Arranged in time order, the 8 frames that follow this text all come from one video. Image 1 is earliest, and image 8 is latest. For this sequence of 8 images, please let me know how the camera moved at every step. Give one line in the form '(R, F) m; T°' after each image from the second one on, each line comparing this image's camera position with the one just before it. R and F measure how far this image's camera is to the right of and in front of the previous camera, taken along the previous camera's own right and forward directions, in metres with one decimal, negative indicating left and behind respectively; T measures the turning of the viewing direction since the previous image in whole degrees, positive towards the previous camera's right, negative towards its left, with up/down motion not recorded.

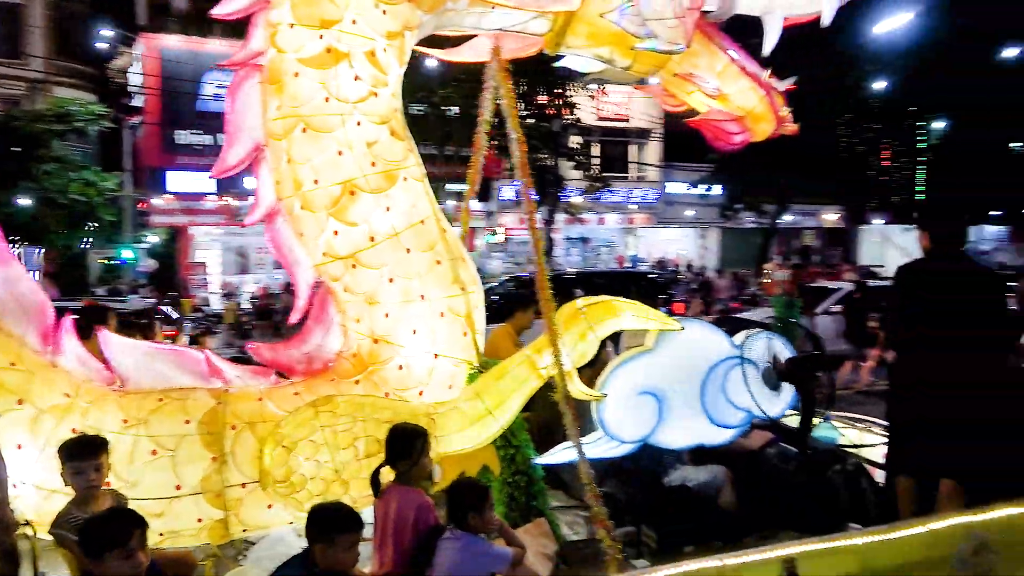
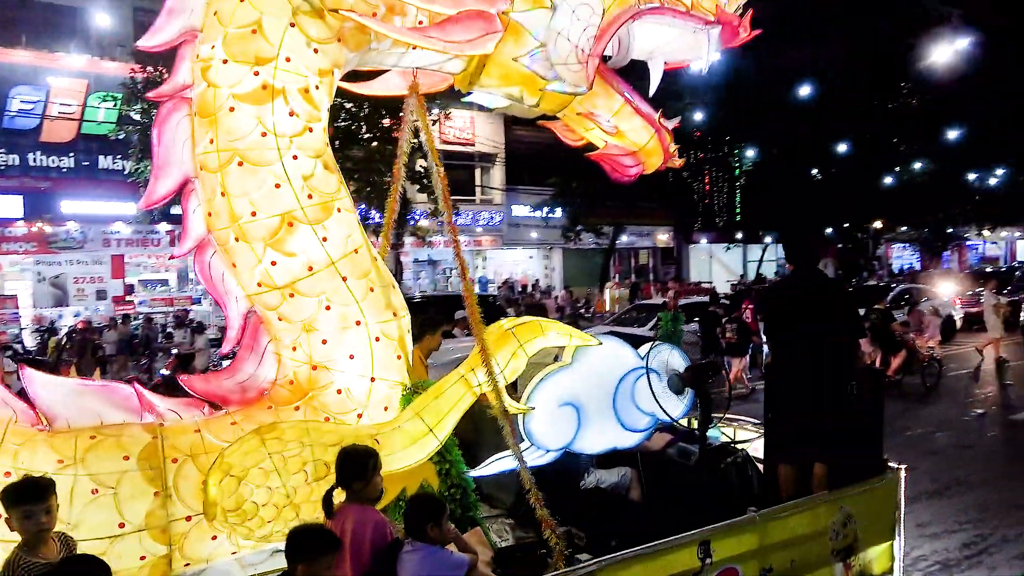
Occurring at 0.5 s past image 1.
(-0.4, -0.2) m; +12°
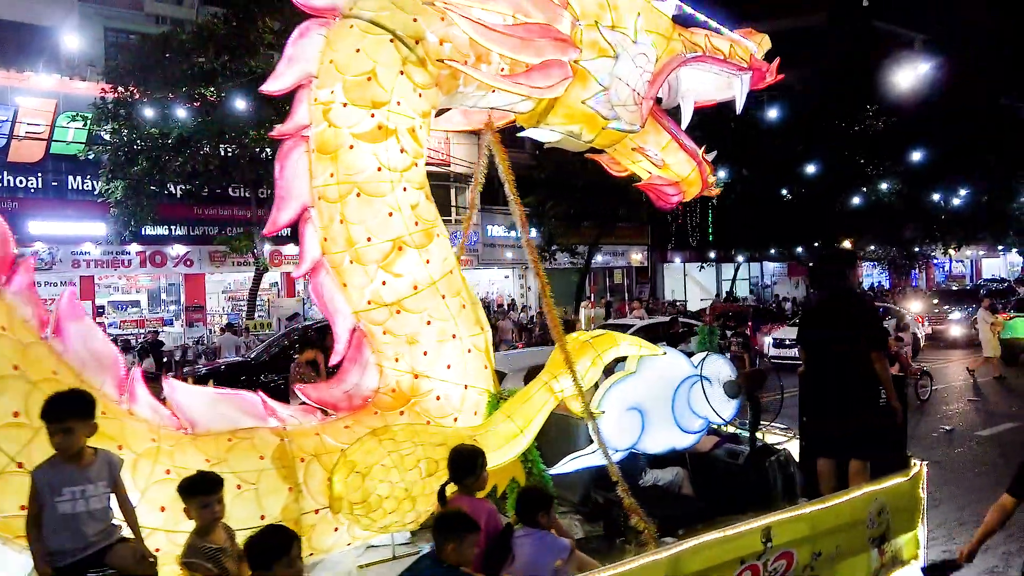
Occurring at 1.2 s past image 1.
(-0.5, -0.4) m; +2°
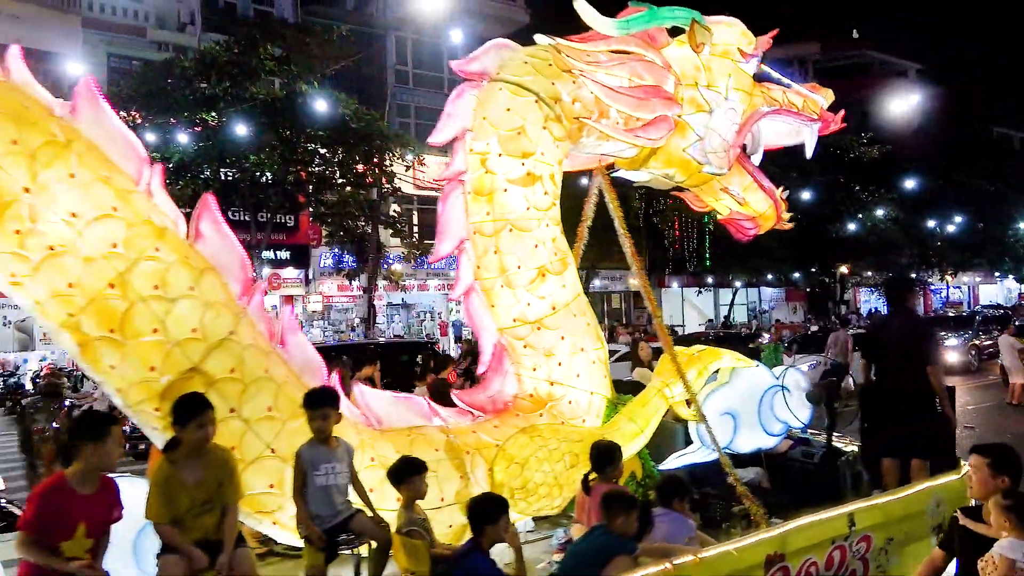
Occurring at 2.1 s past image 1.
(-0.7, -0.6) m; 0°
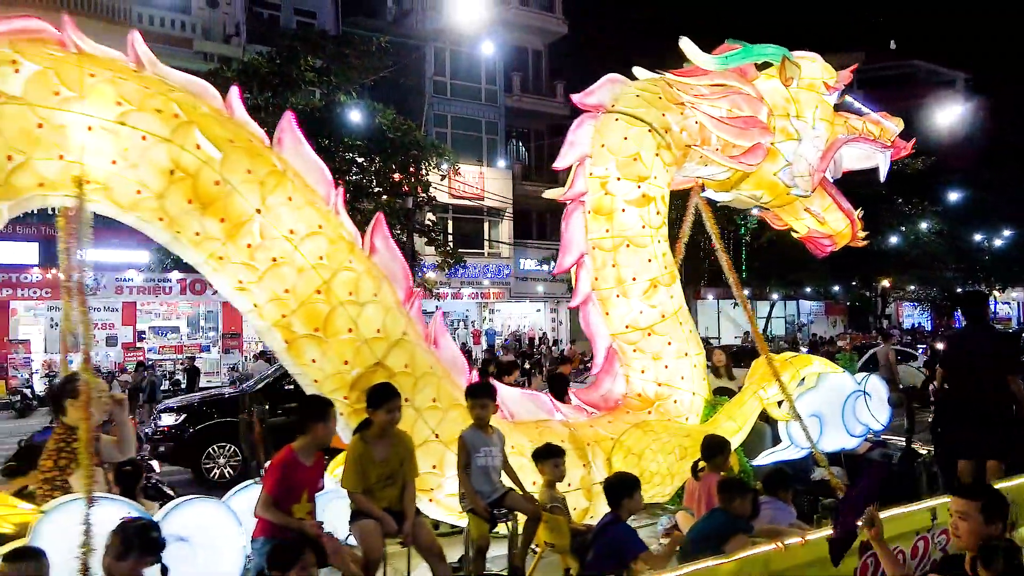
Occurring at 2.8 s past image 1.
(-0.5, -0.5) m; -2°
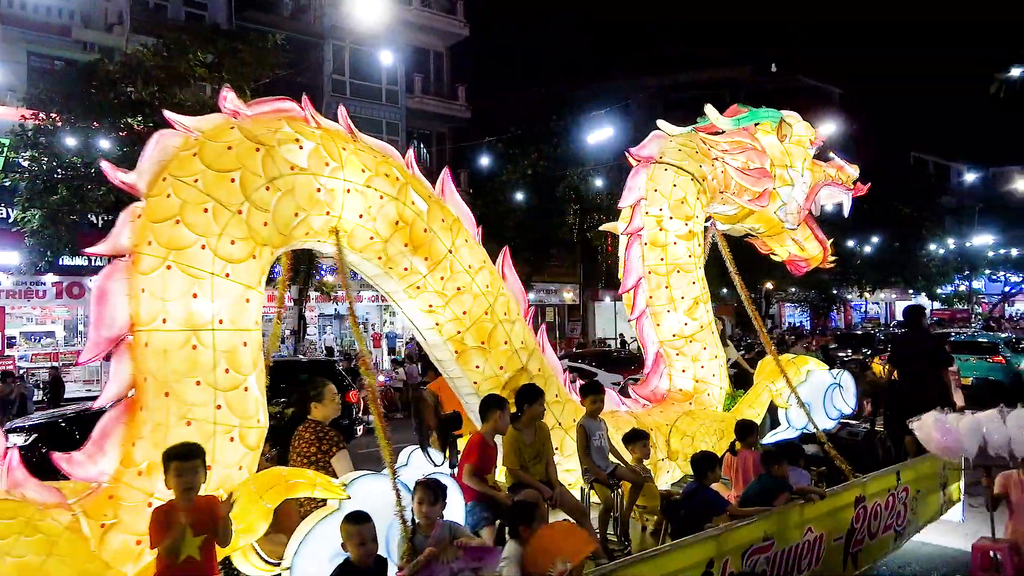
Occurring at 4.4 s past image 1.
(-1.3, -1.0) m; +8°
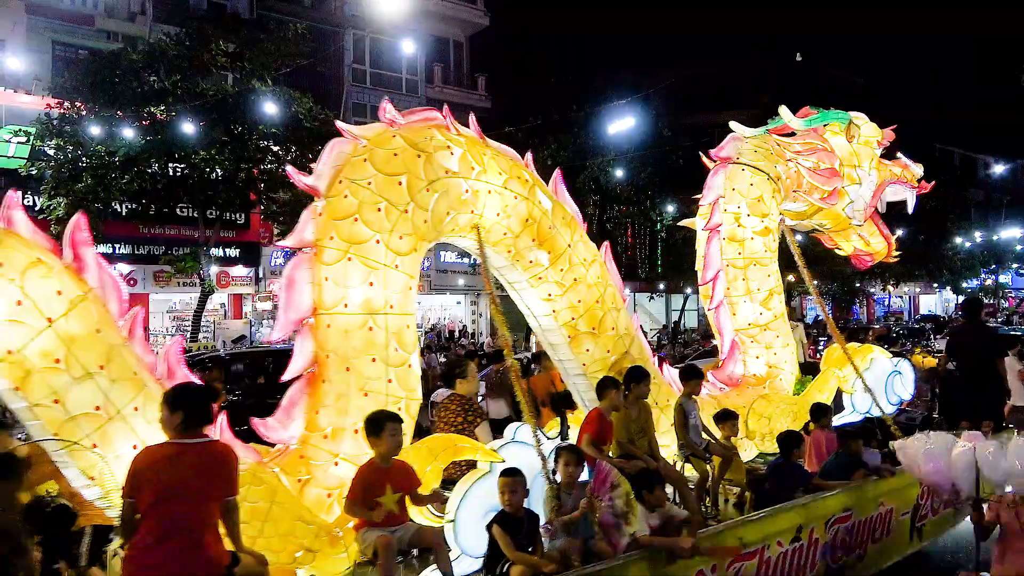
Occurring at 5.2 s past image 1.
(-0.6, -0.5) m; -1°
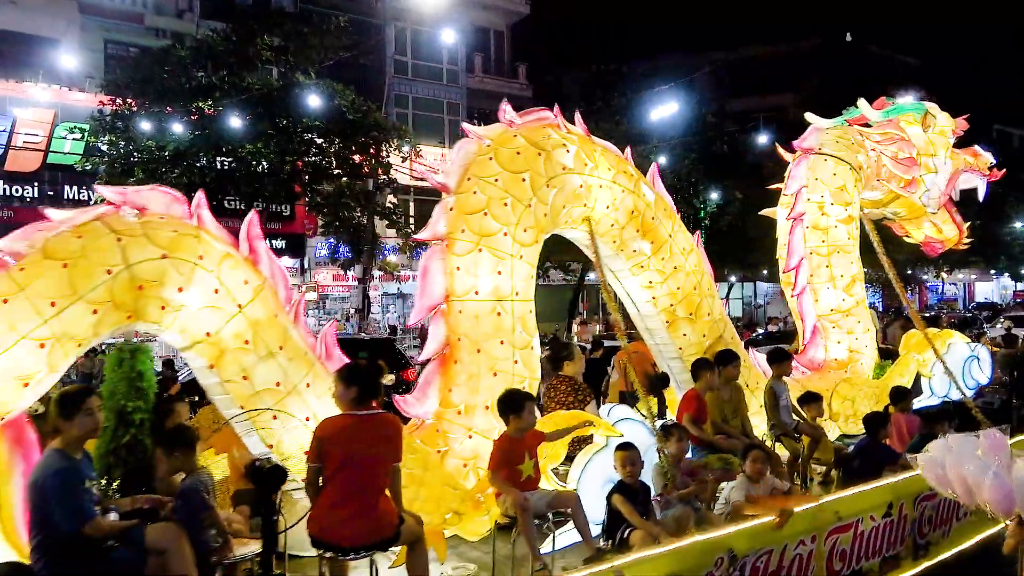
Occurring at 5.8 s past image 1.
(-0.4, -0.3) m; -3°
